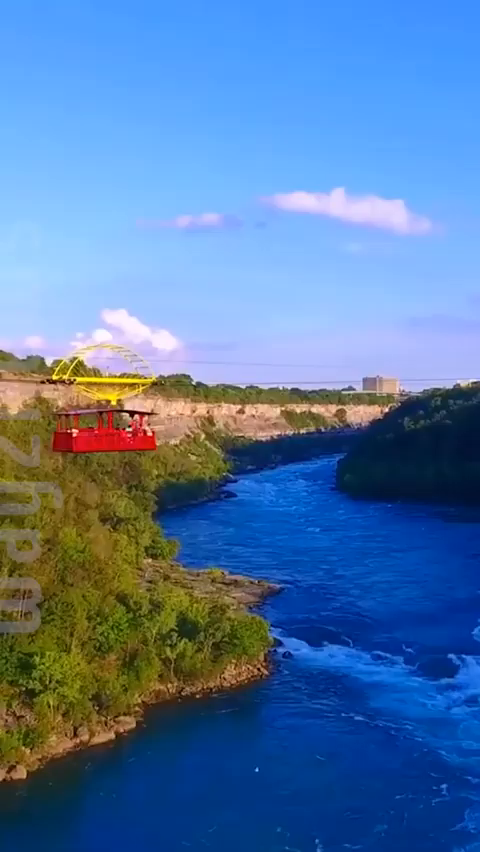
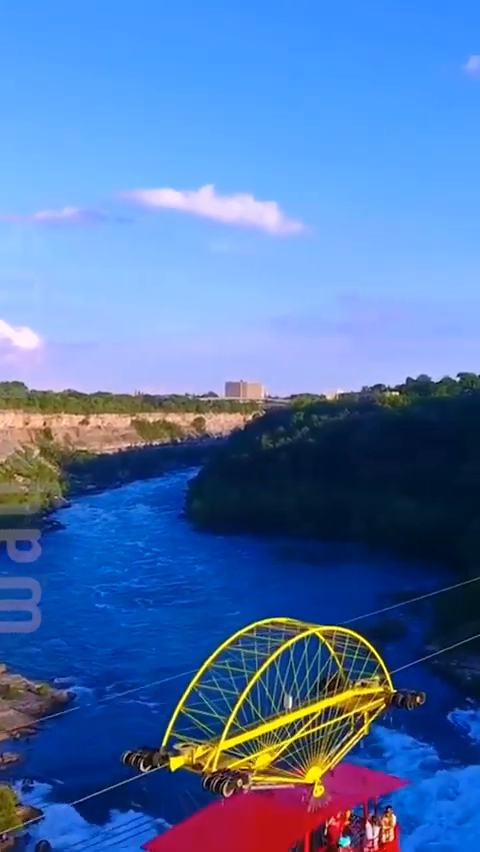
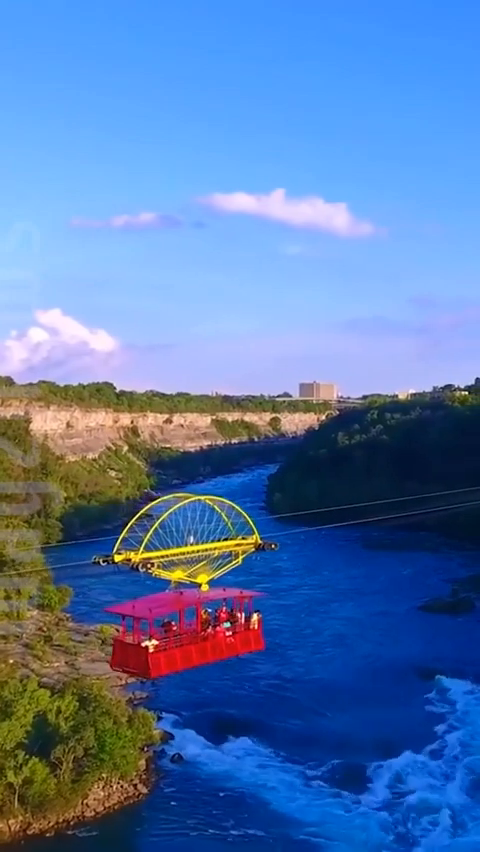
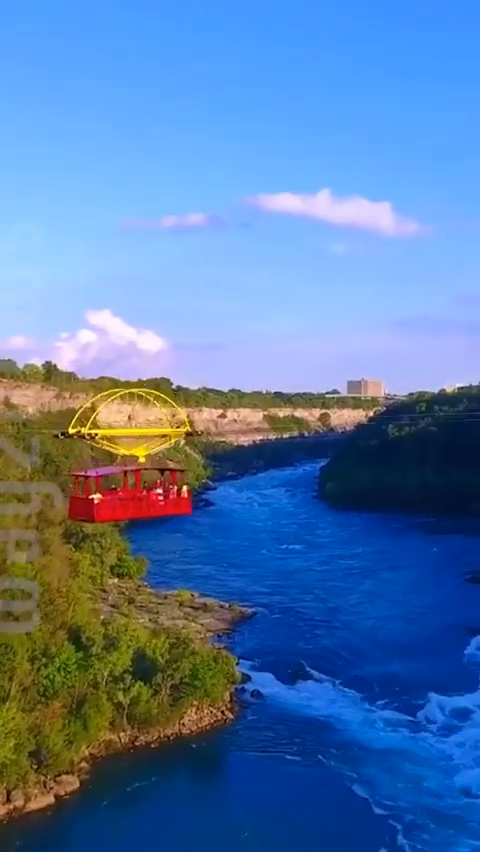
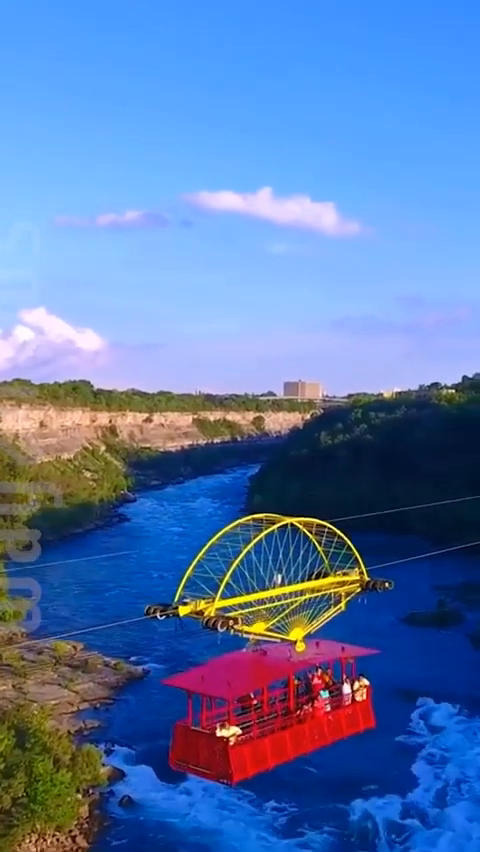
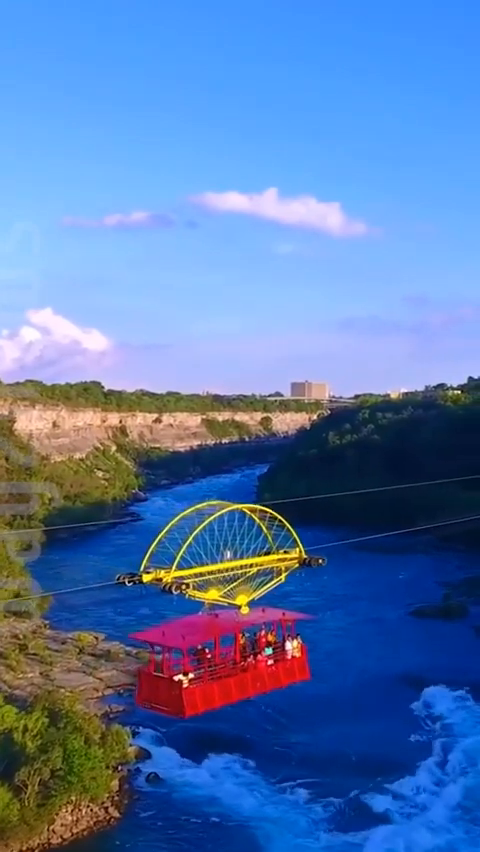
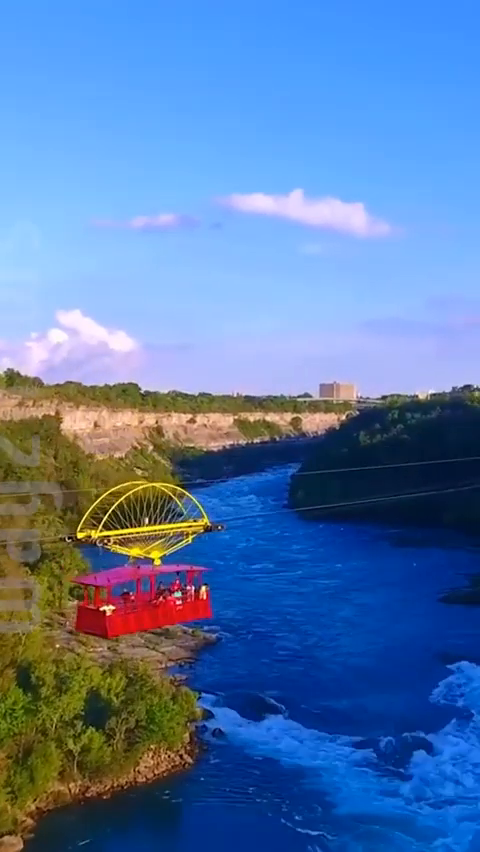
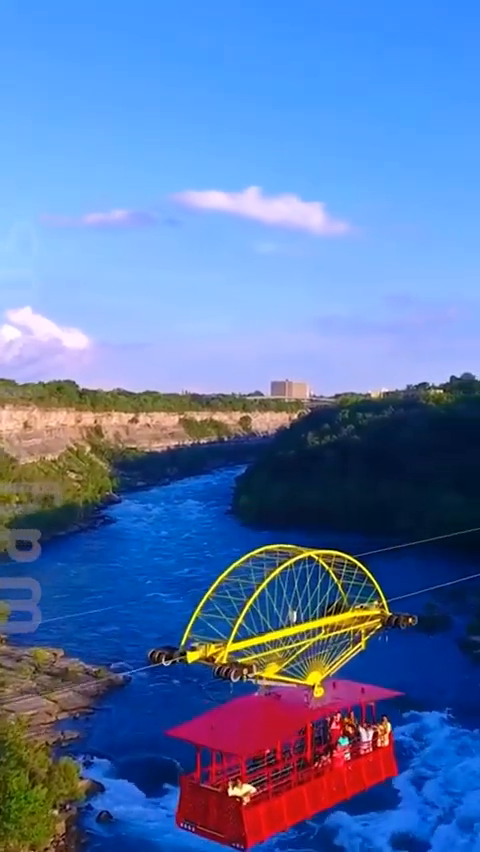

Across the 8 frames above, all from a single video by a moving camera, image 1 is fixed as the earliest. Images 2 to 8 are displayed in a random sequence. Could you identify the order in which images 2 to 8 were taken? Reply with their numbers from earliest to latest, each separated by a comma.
4, 7, 3, 6, 5, 8, 2
